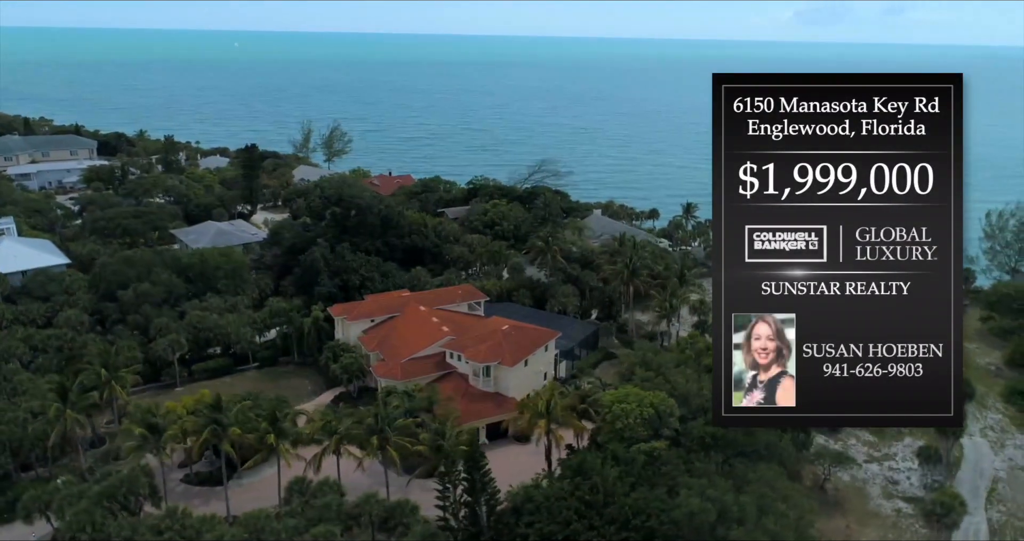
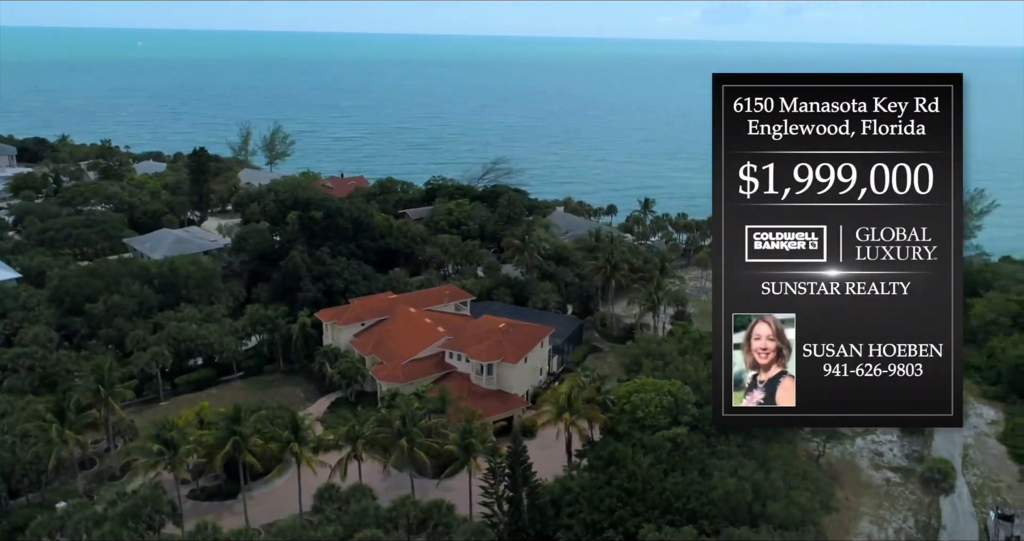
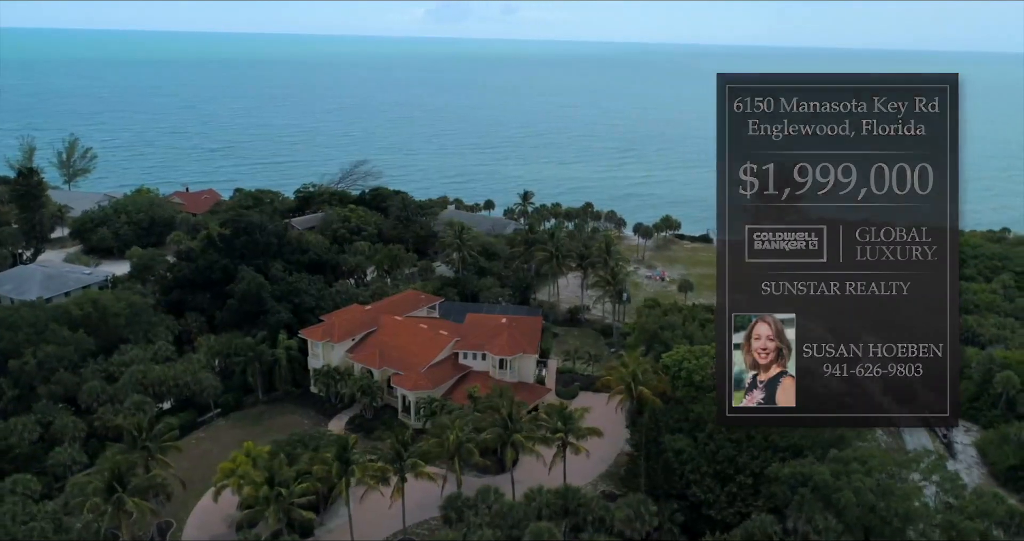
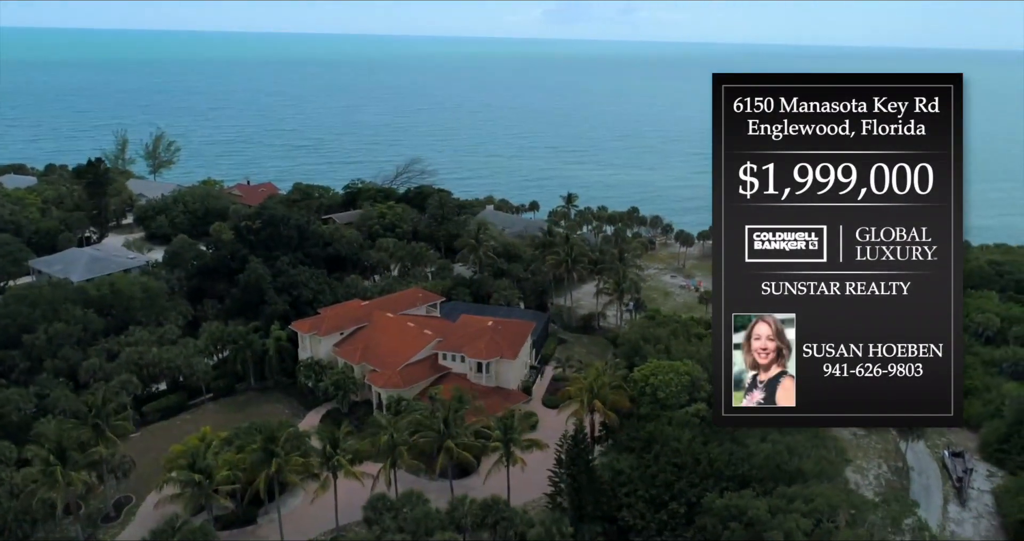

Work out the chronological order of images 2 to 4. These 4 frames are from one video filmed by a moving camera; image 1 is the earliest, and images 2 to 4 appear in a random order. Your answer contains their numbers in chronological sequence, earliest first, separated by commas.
2, 4, 3
